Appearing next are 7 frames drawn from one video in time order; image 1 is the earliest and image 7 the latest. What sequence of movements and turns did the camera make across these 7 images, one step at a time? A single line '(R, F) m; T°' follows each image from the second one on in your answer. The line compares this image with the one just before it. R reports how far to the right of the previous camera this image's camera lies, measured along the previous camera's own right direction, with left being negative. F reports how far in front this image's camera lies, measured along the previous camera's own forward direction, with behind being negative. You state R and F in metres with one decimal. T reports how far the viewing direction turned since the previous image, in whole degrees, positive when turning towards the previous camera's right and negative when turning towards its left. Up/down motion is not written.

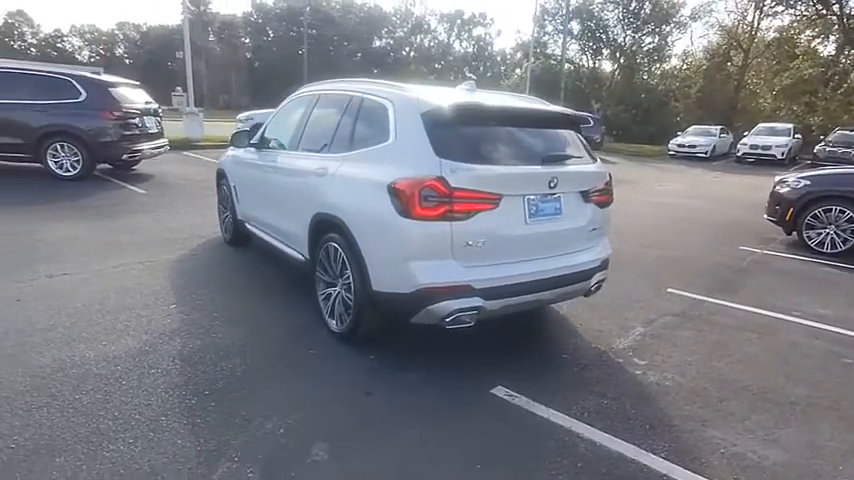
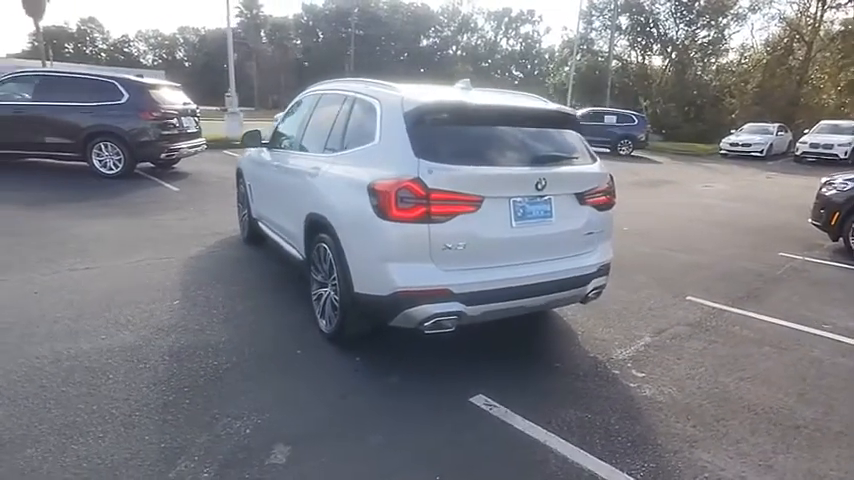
(+0.4, +0.1) m; -5°
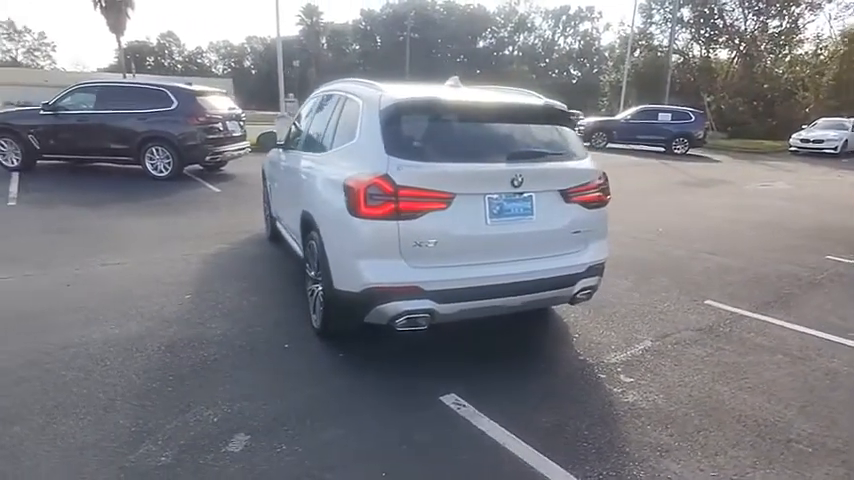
(+0.5, 0.0) m; -6°
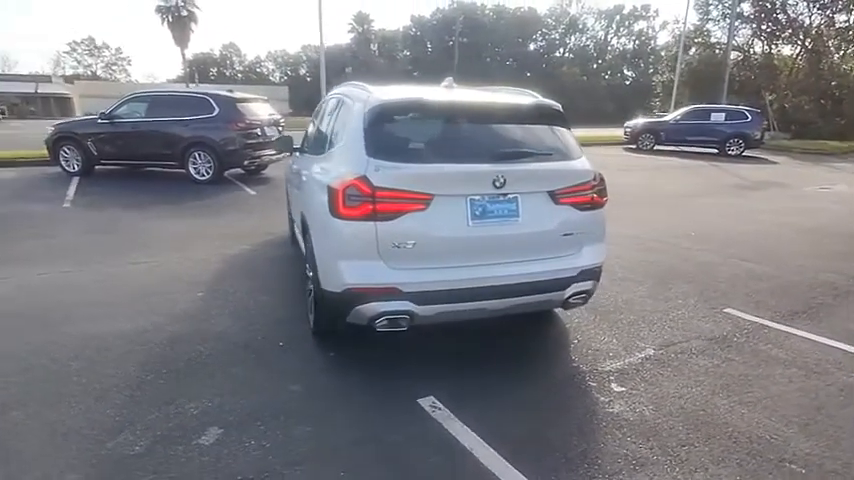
(+0.4, 0.0) m; -5°
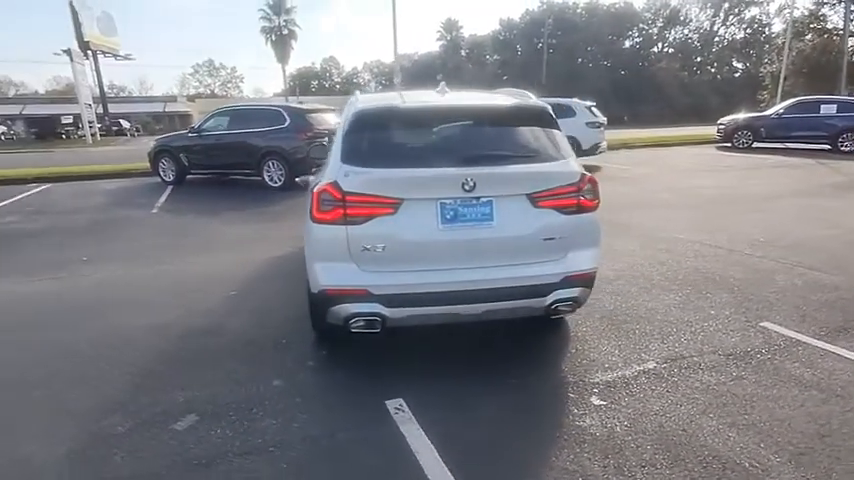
(+0.7, 0.0) m; -10°
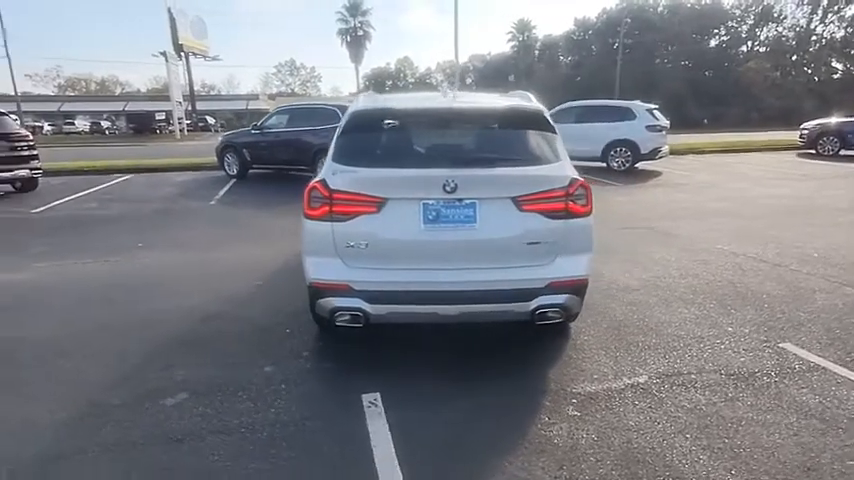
(+0.5, 0.0) m; -7°
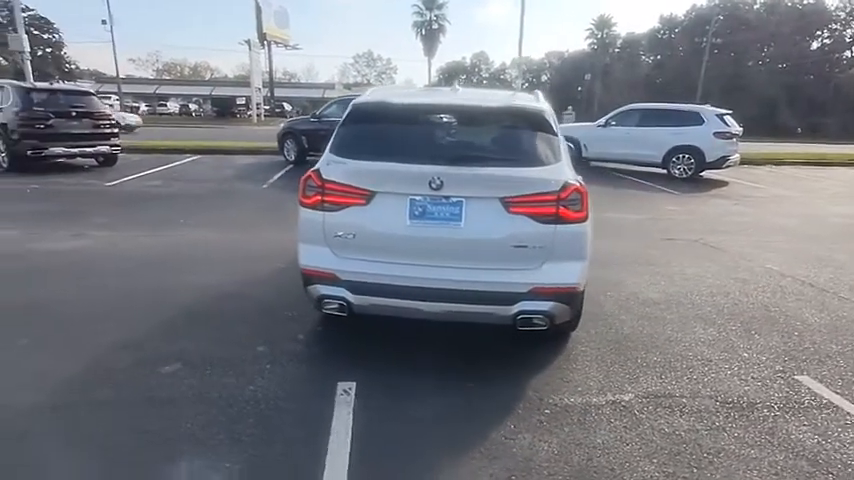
(+0.5, 0.0) m; -7°
